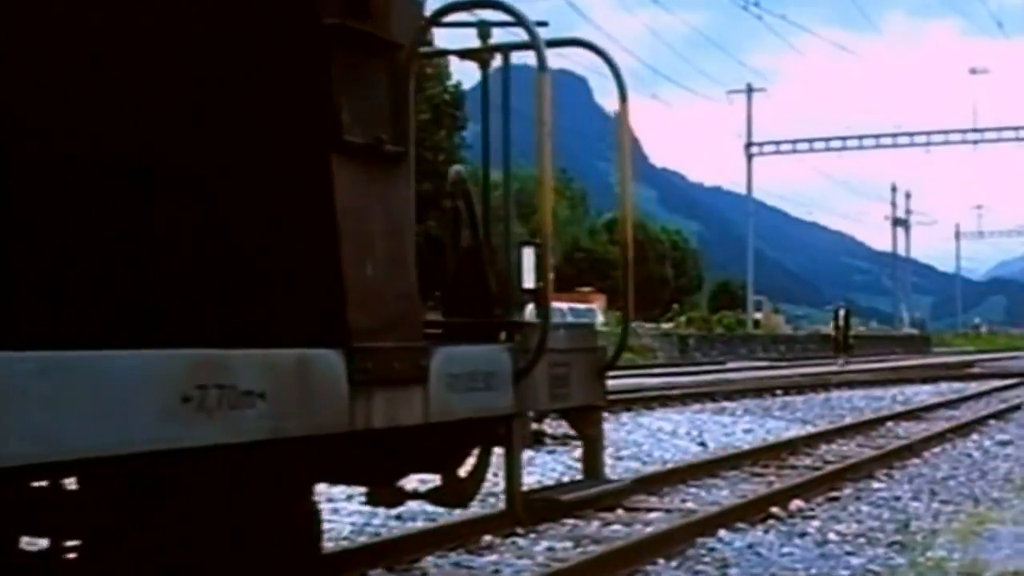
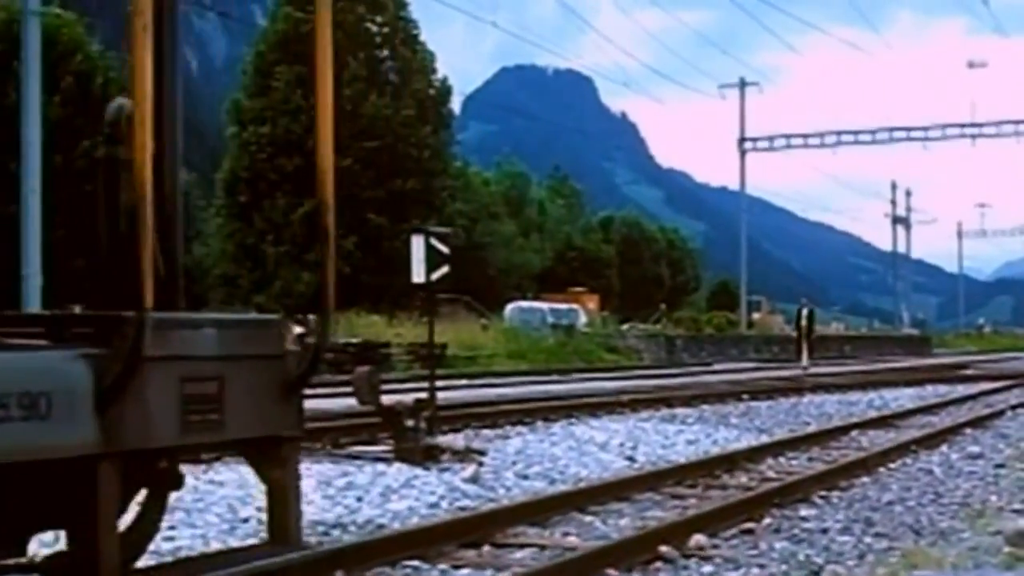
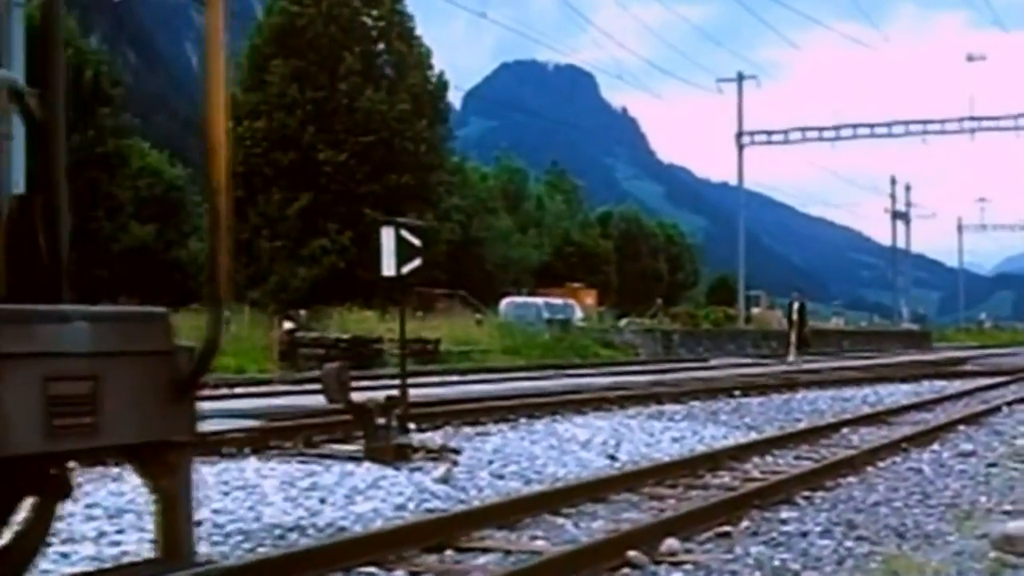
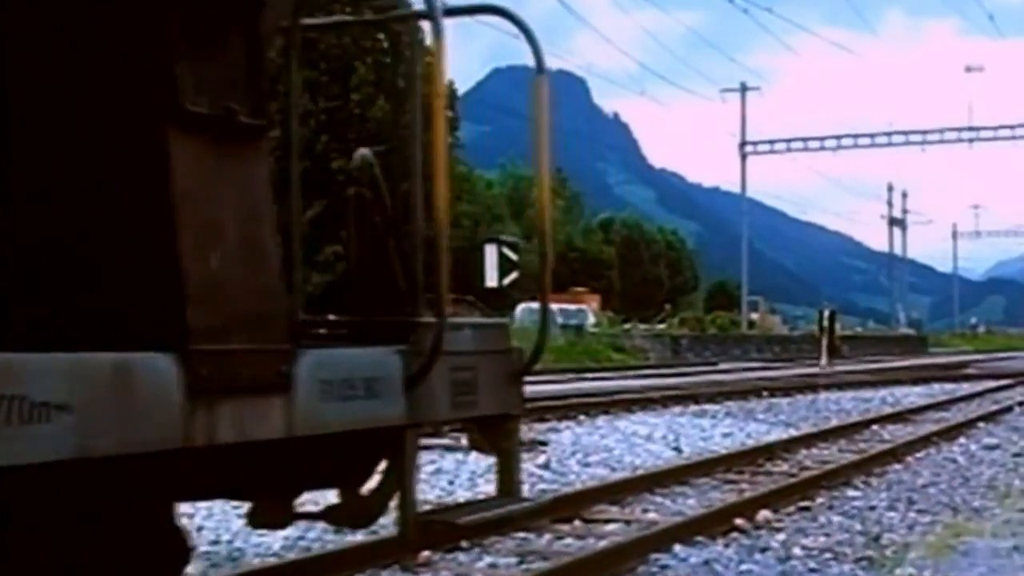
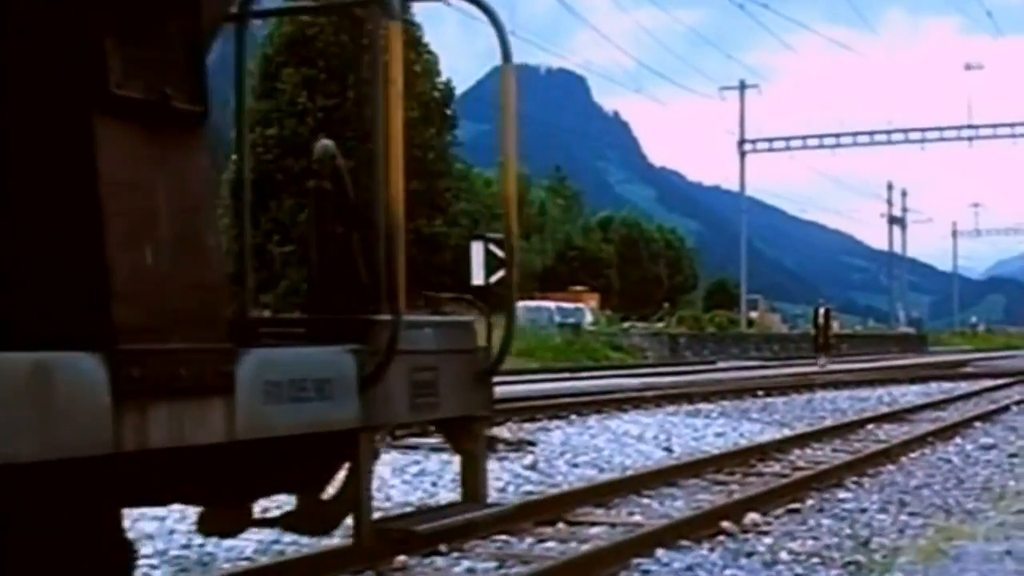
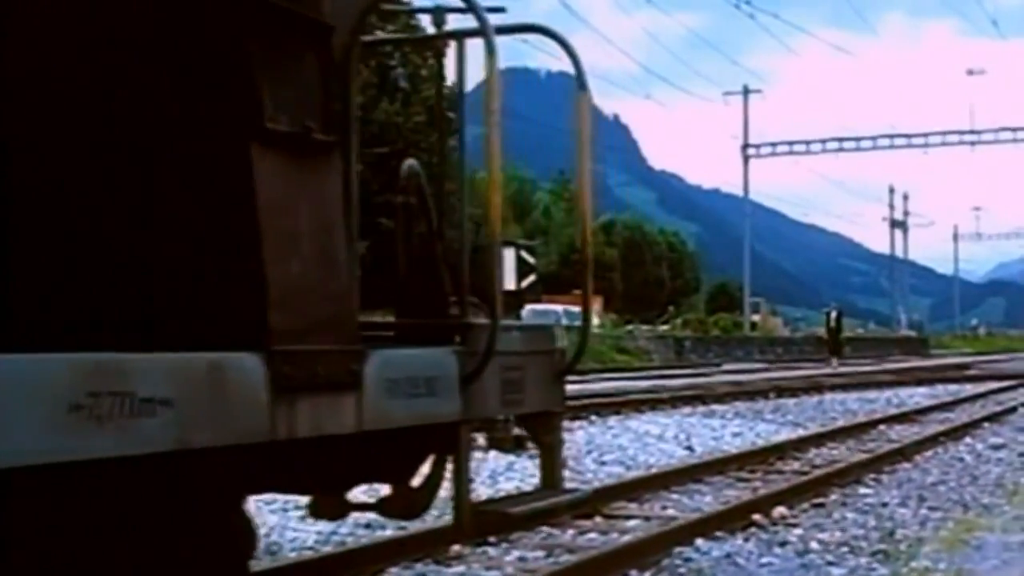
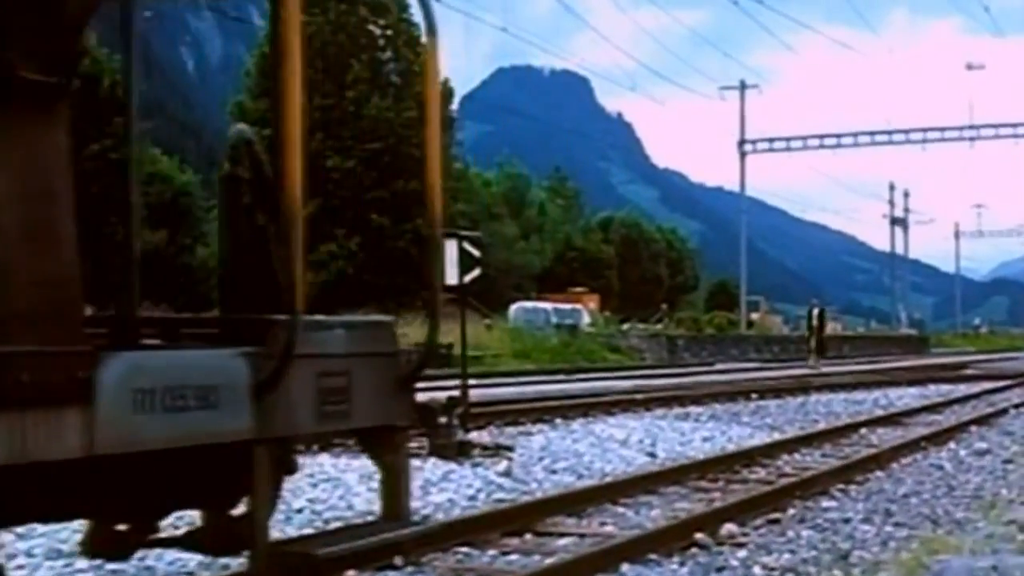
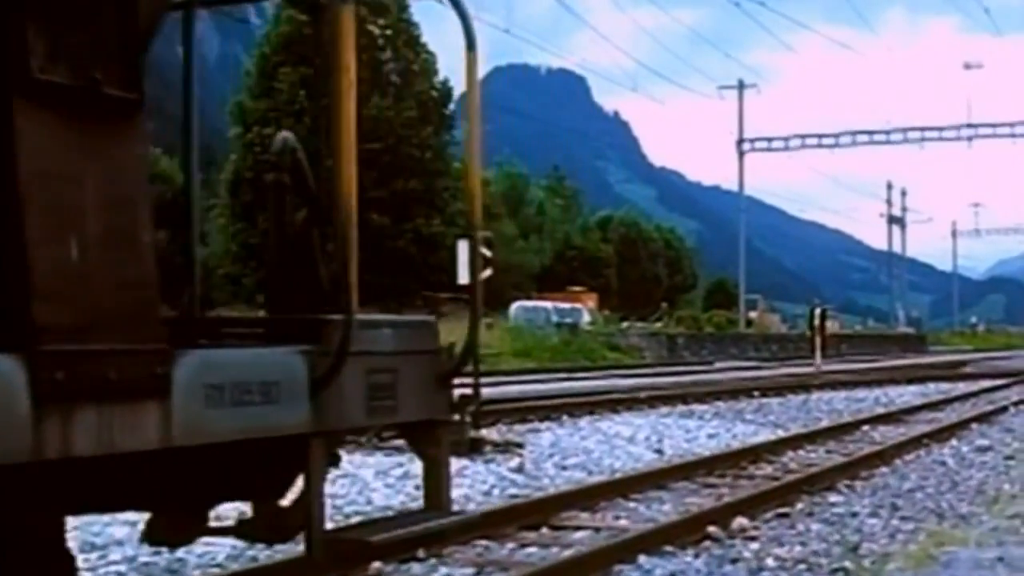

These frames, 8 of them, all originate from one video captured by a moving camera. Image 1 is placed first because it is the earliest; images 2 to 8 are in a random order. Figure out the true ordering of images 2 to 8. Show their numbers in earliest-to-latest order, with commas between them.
6, 4, 5, 8, 7, 2, 3
